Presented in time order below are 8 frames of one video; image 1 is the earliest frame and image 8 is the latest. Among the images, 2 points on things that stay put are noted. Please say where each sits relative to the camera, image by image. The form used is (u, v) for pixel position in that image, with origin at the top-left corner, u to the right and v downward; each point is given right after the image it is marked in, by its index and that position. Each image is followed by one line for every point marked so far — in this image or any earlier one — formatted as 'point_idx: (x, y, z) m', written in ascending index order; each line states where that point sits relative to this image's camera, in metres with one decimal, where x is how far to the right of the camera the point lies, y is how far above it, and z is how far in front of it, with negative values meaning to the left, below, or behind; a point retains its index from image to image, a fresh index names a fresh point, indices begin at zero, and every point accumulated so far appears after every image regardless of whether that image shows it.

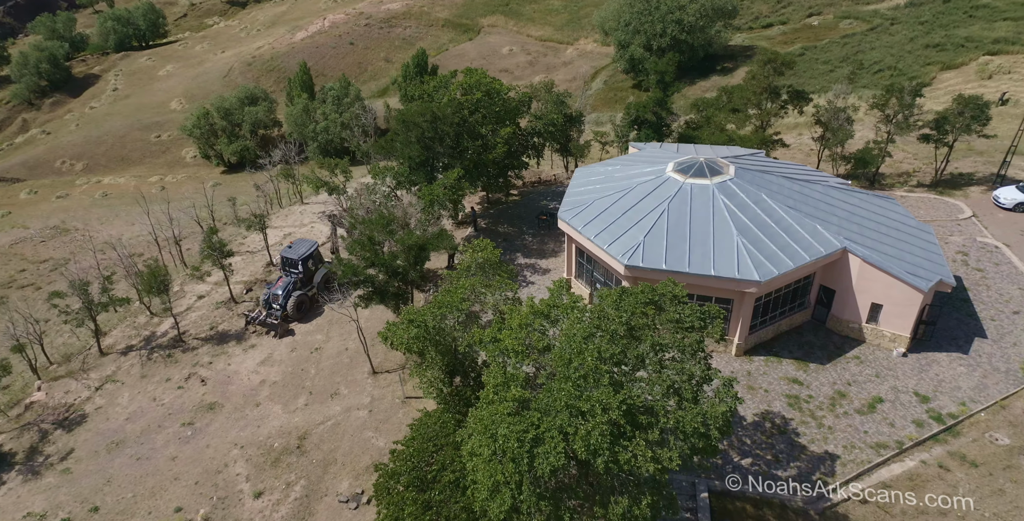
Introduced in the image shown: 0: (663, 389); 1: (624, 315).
0: (+3.9, -3.4, +16.1) m
1: (+3.4, -1.5, +17.9) m
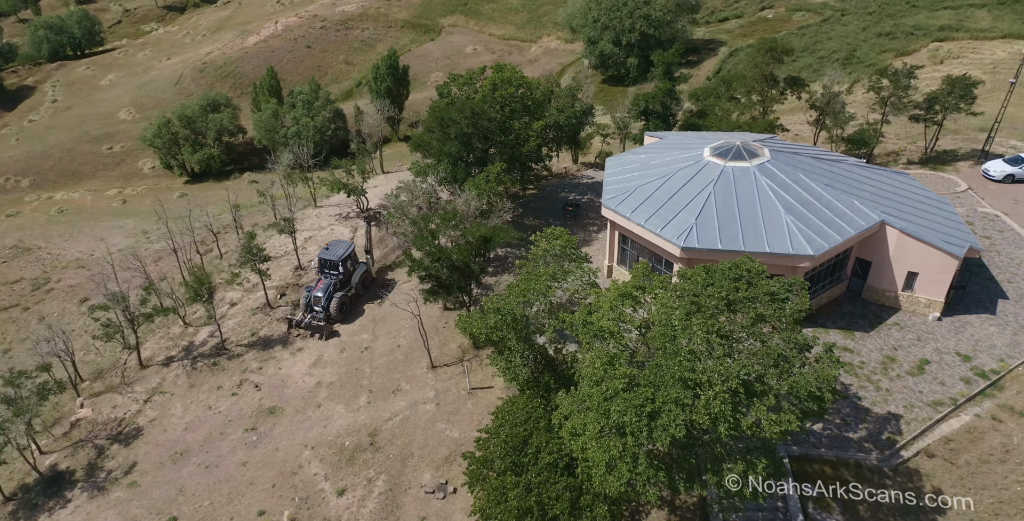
0: (+7.1, -2.7, +17.0) m
1: (+6.4, -0.8, +18.8) m
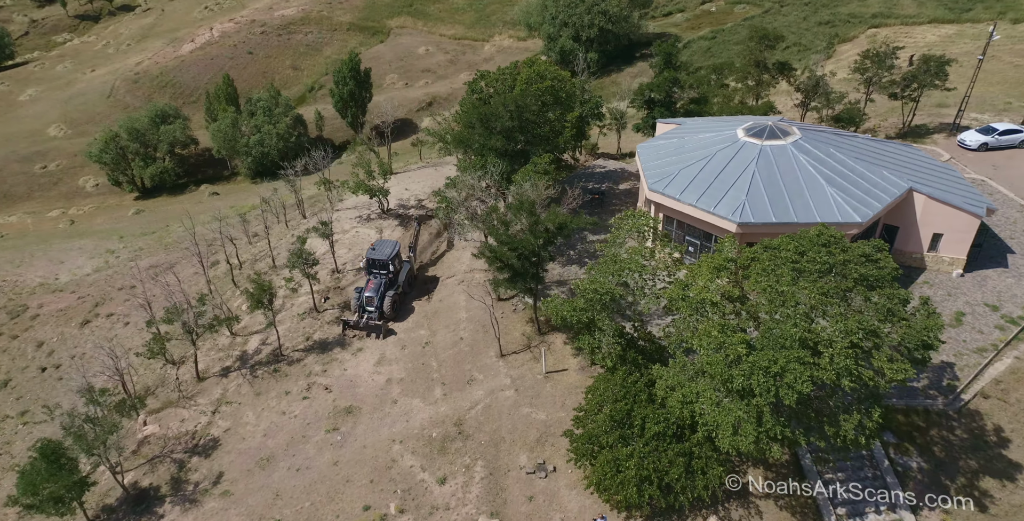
0: (+10.9, -1.6, +18.6) m
1: (+9.9, +0.2, +20.3) m
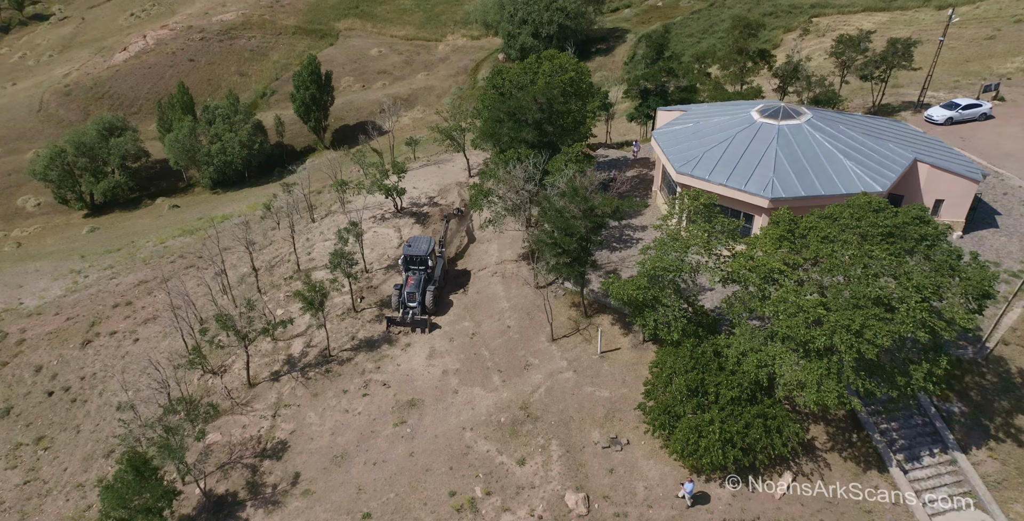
0: (+13.9, -0.3, +20.4) m
1: (+12.6, +1.5, +22.0) m
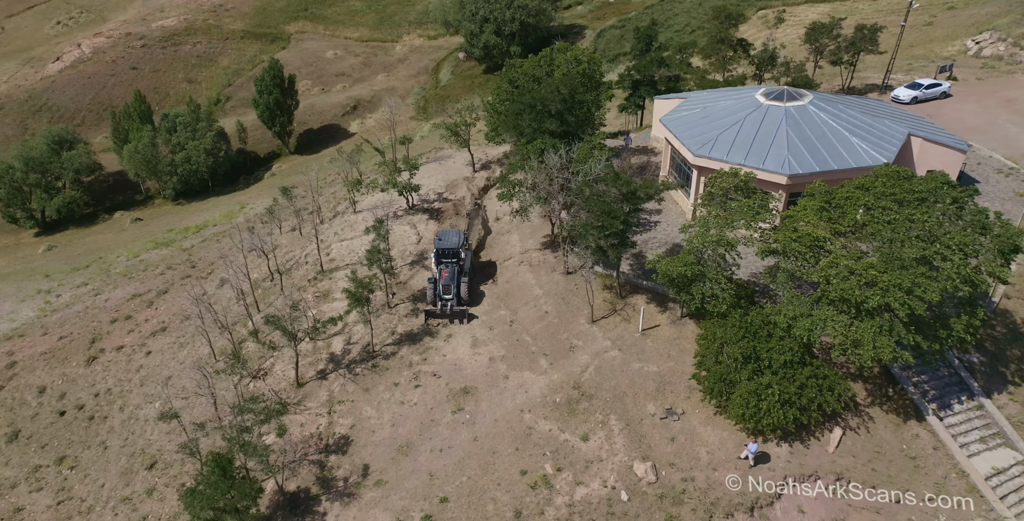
0: (+16.3, +1.1, +22.4) m
1: (+14.7, +2.8, +23.9) m
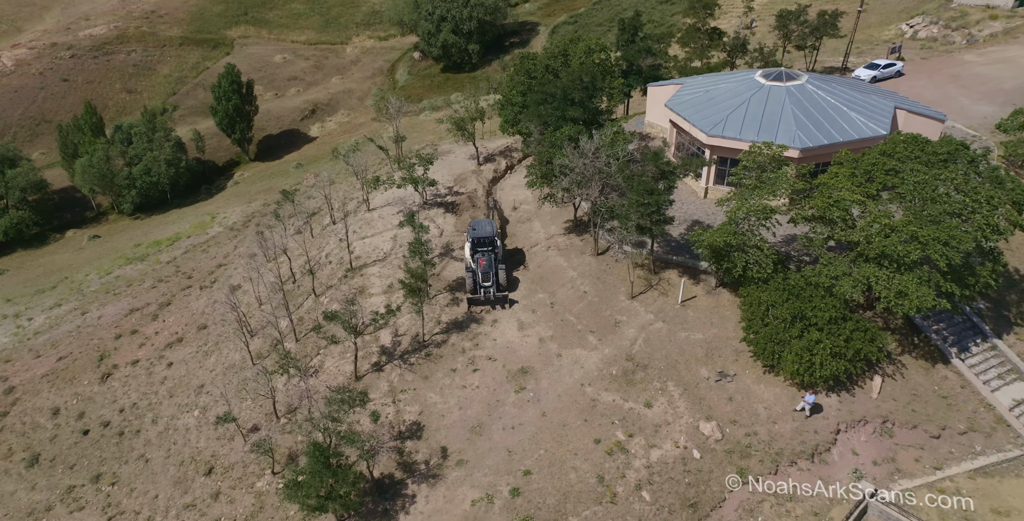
0: (+18.8, +2.9, +24.9) m
1: (+17.0, +4.5, +26.2) m
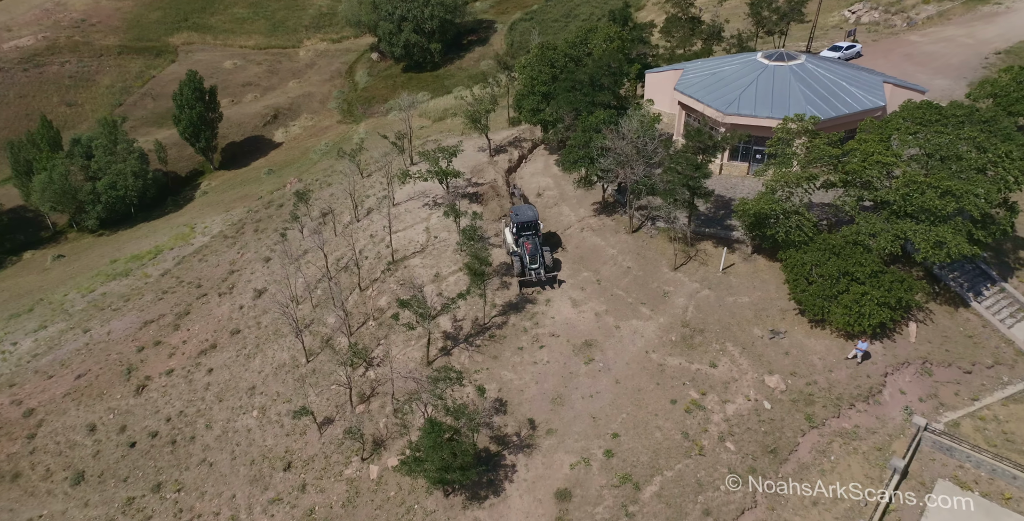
0: (+21.5, +5.1, +27.9) m
1: (+19.6, +6.6, +29.0) m
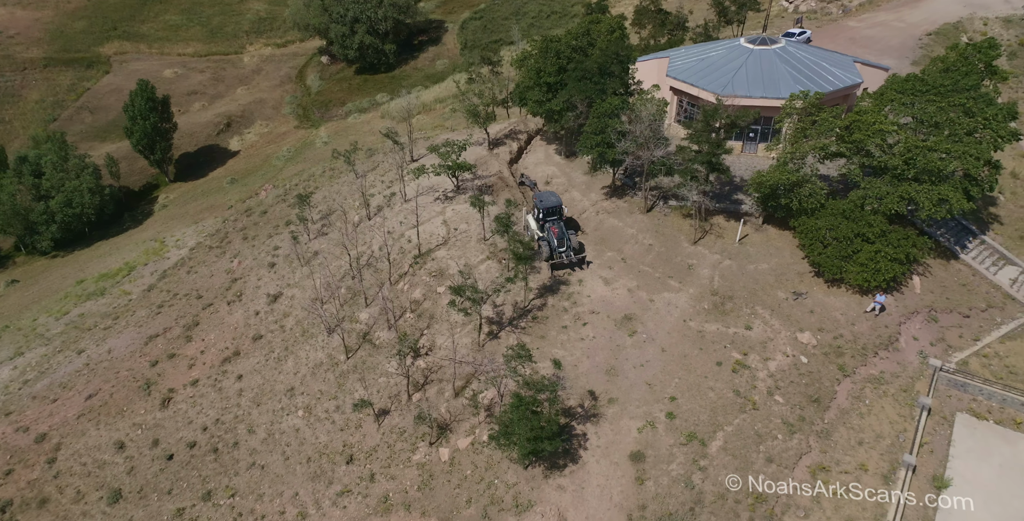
0: (+23.2, +7.3, +31.1) m
1: (+21.1, +8.7, +32.1) m
